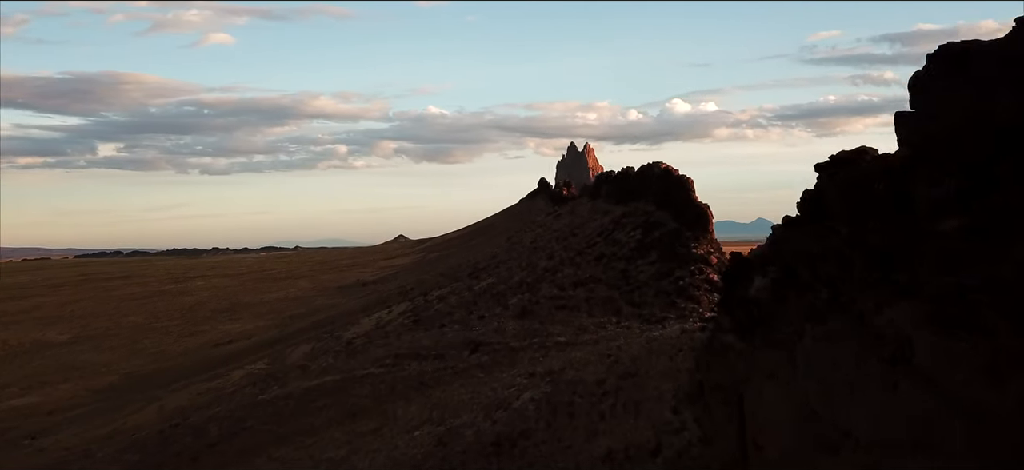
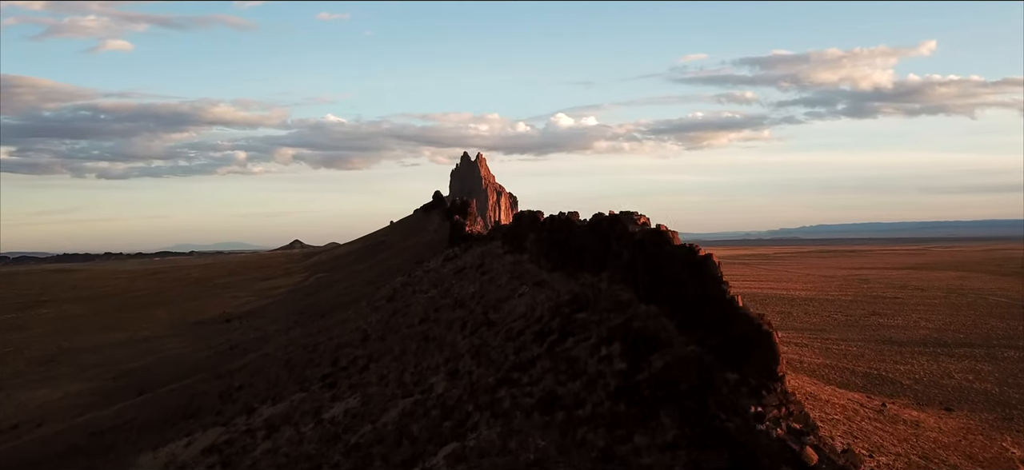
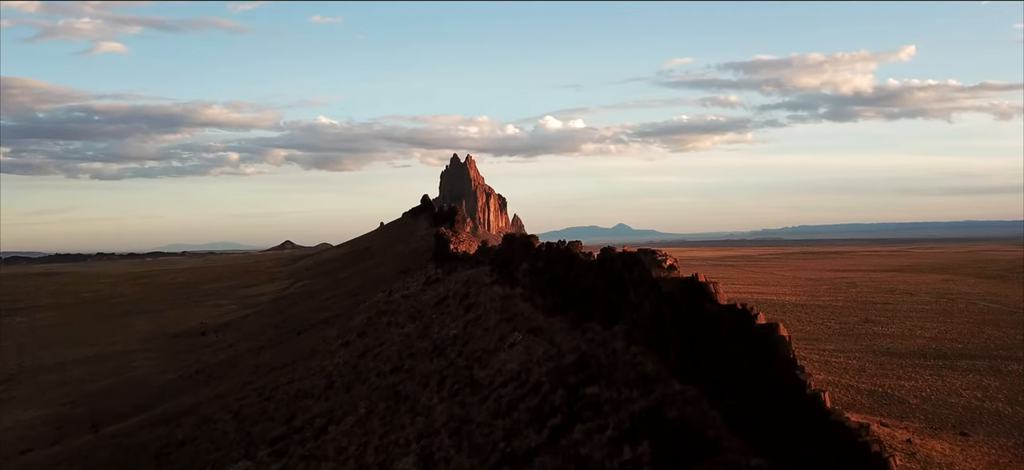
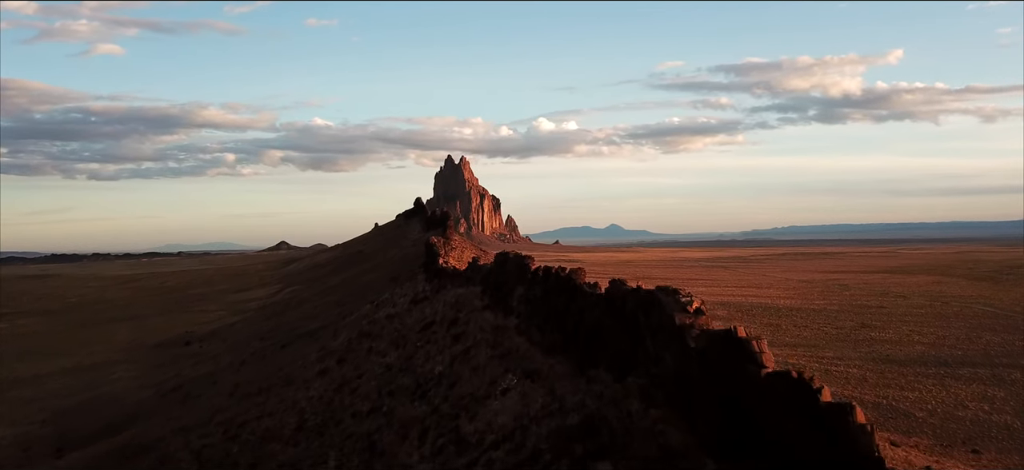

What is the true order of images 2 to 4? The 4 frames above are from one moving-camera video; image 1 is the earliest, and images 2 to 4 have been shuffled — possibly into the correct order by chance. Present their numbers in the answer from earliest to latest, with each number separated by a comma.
2, 3, 4
